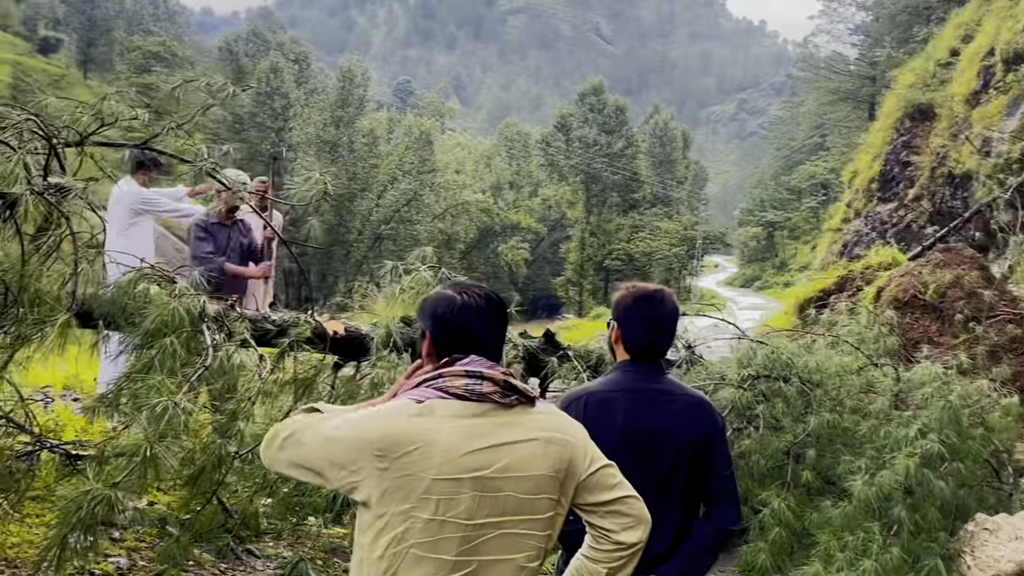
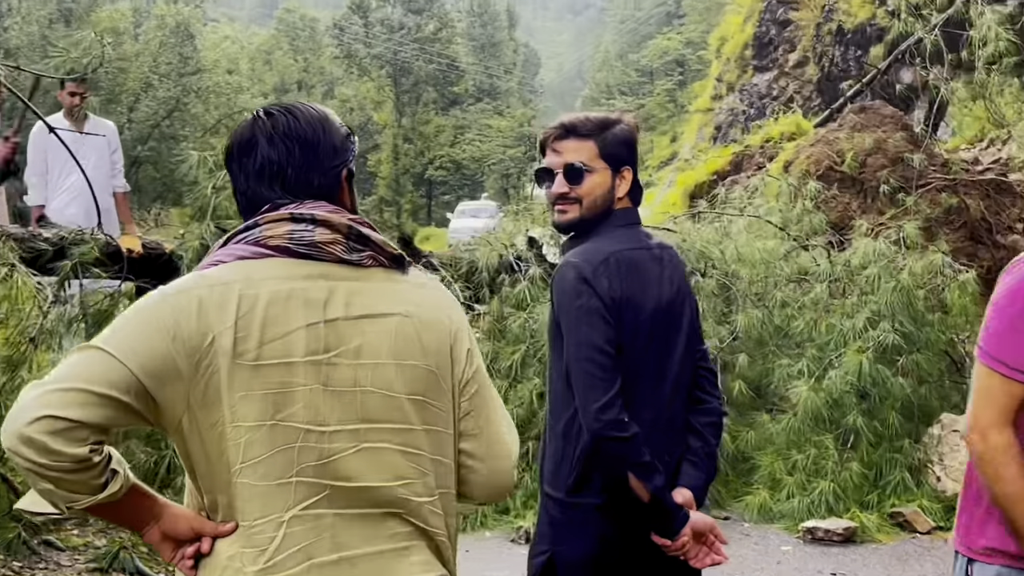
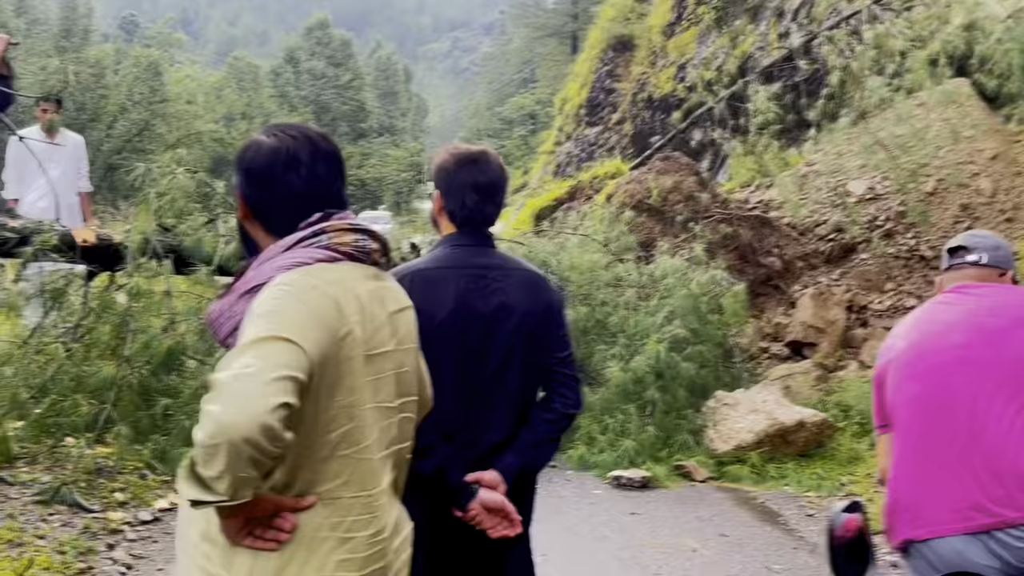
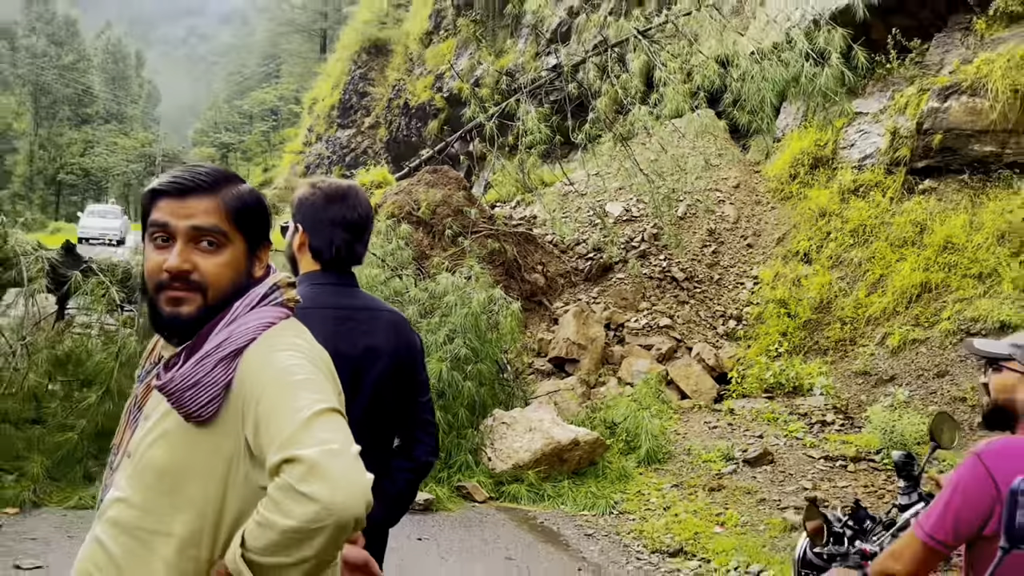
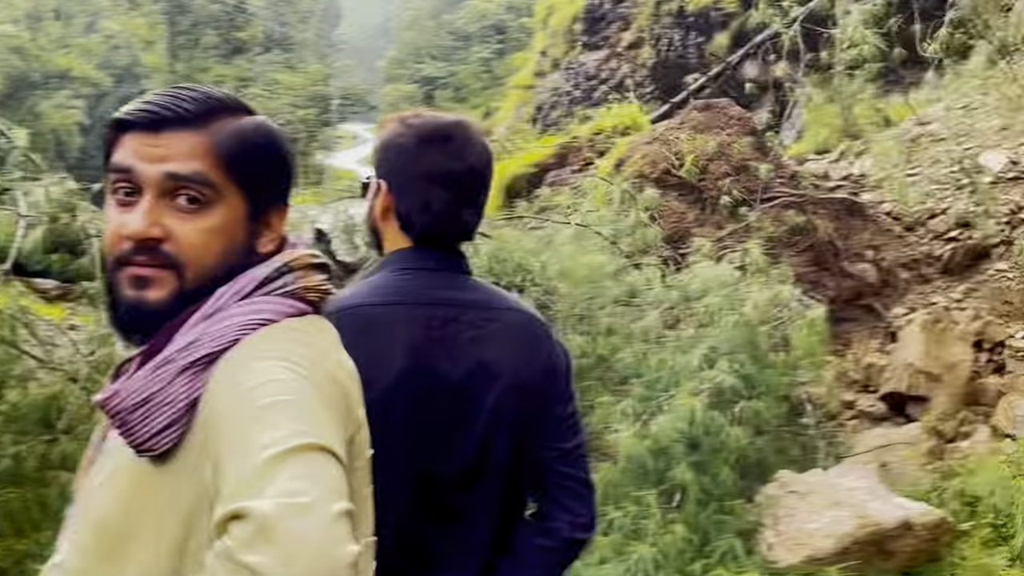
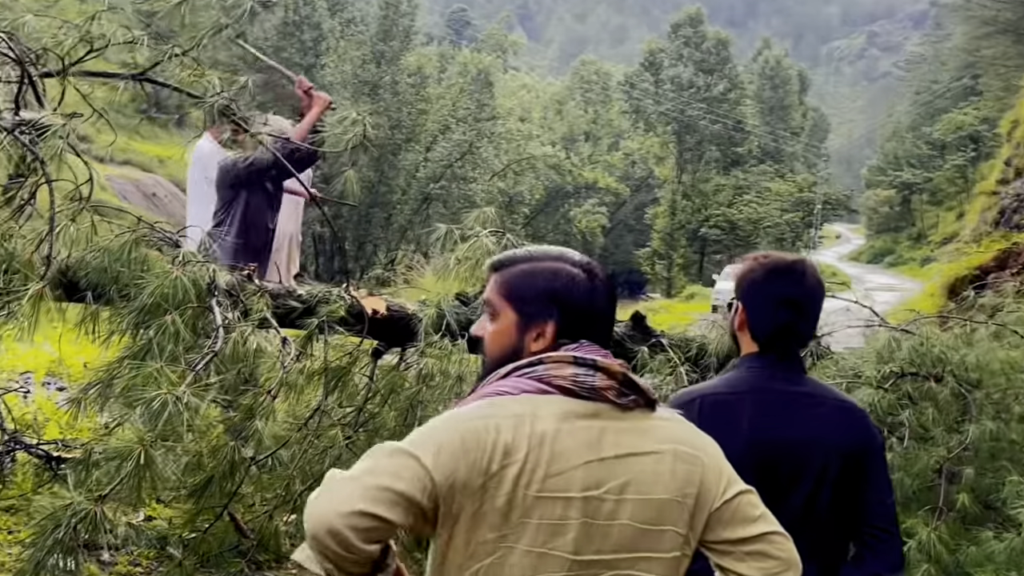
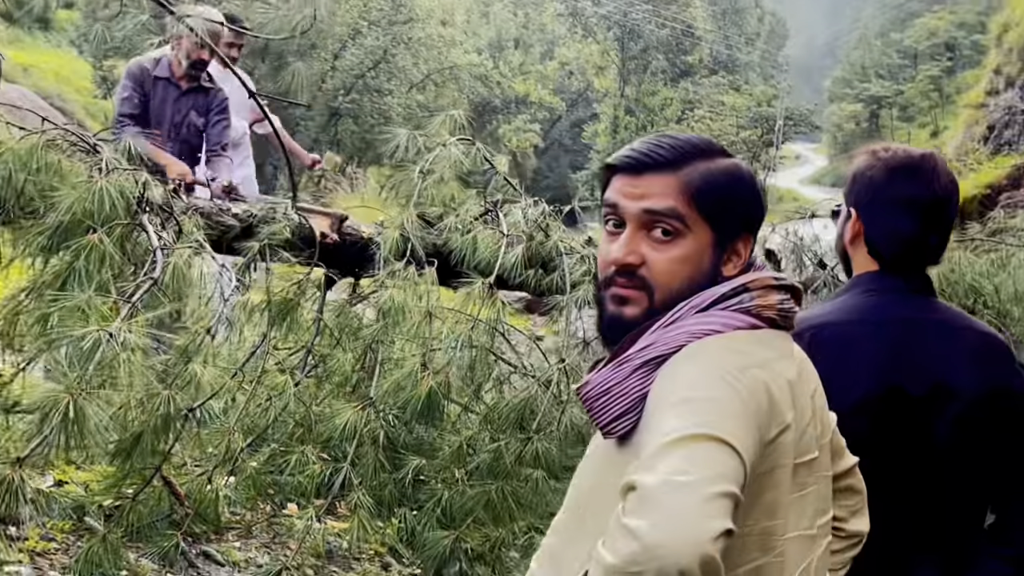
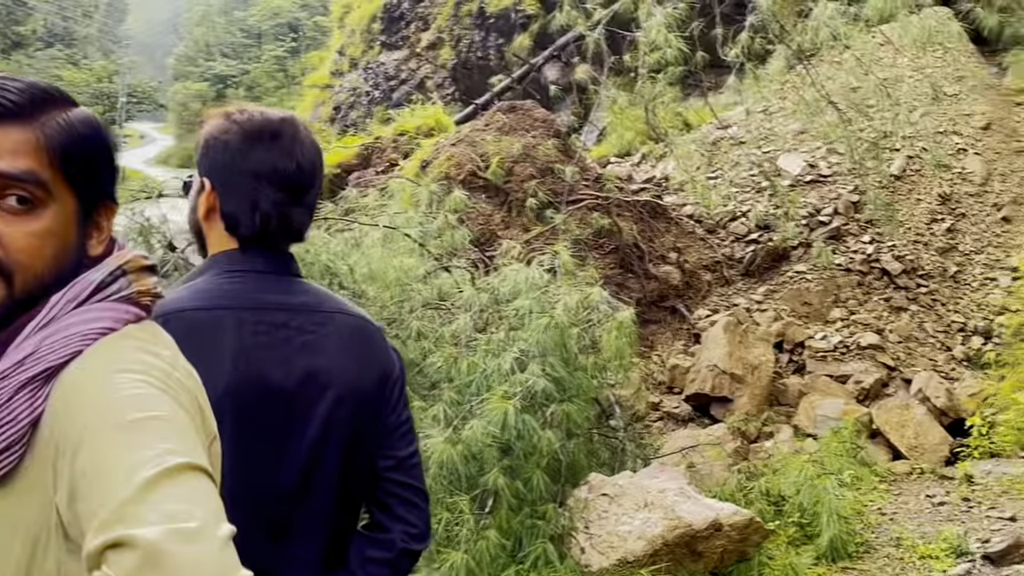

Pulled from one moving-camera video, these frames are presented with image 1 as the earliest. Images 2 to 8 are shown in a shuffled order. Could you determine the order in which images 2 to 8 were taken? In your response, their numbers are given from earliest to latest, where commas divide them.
6, 7, 5, 8, 4, 3, 2
